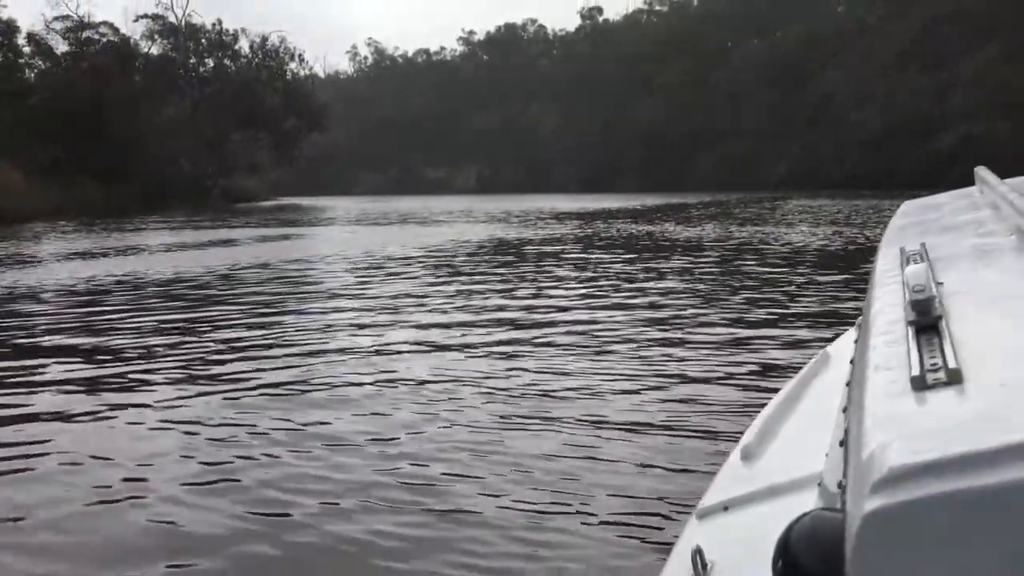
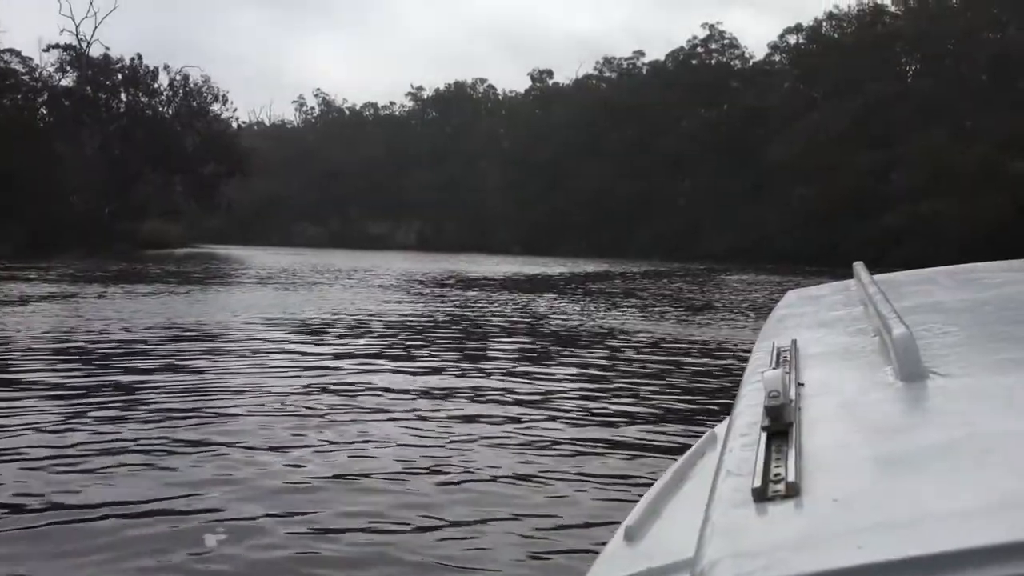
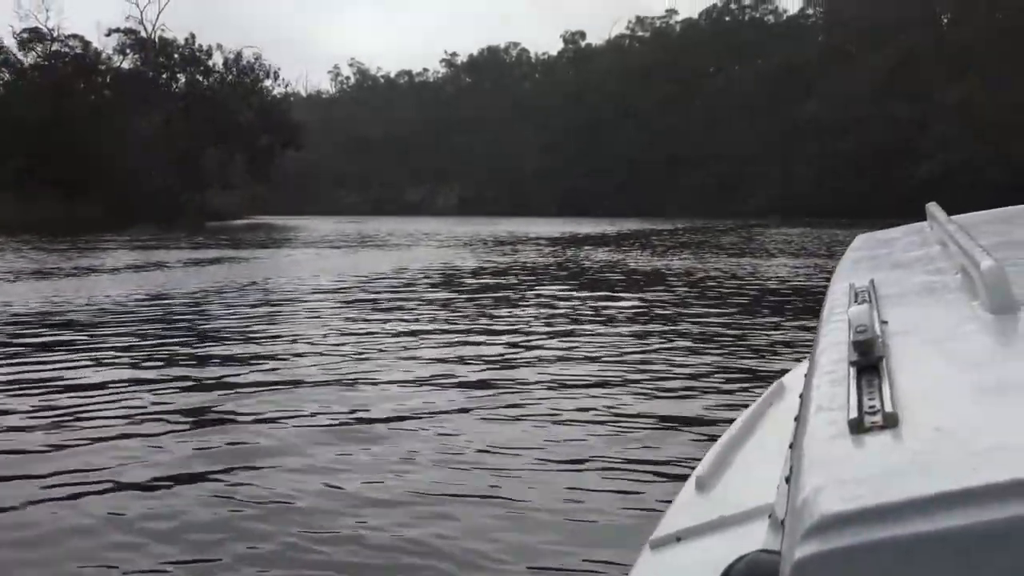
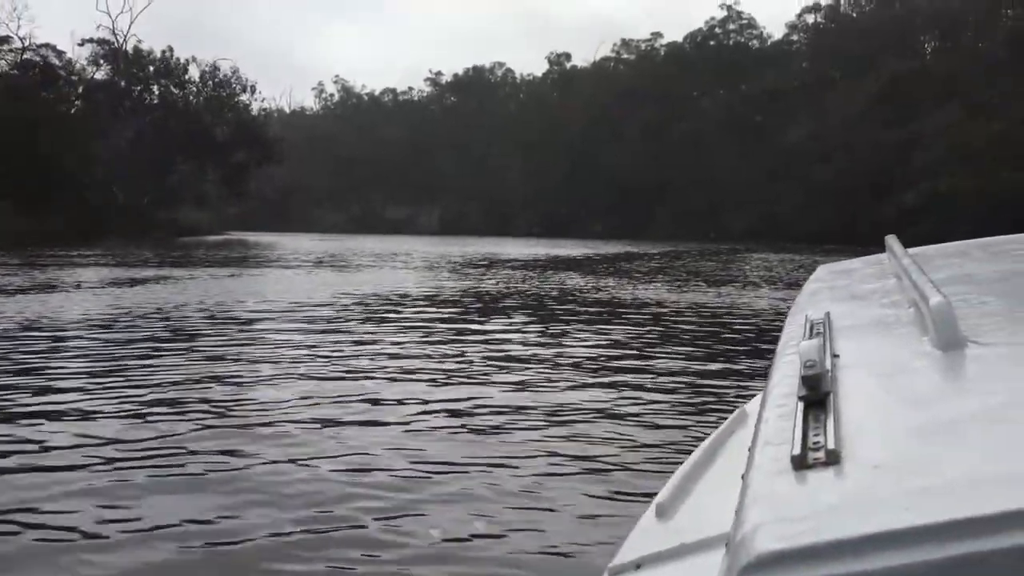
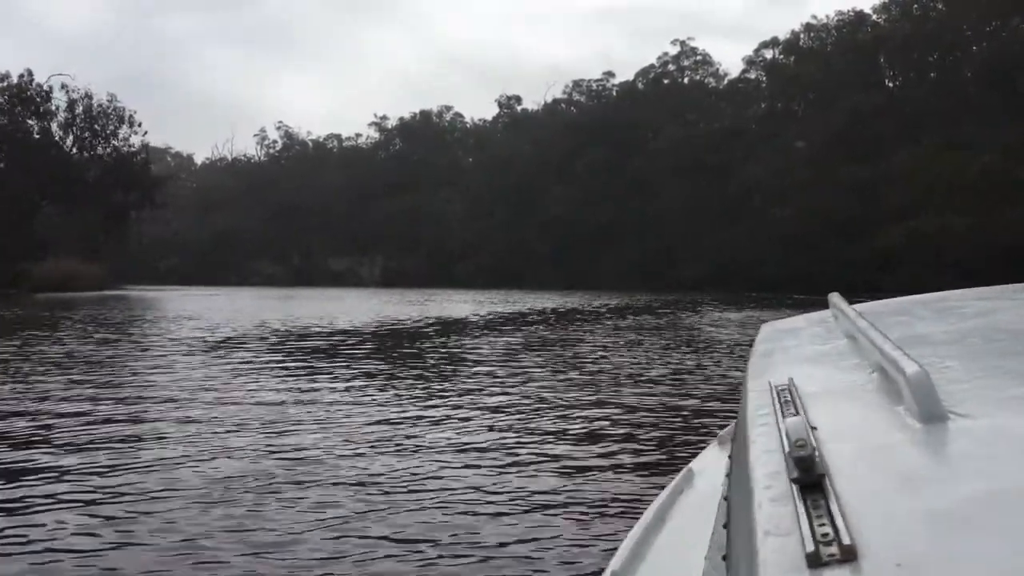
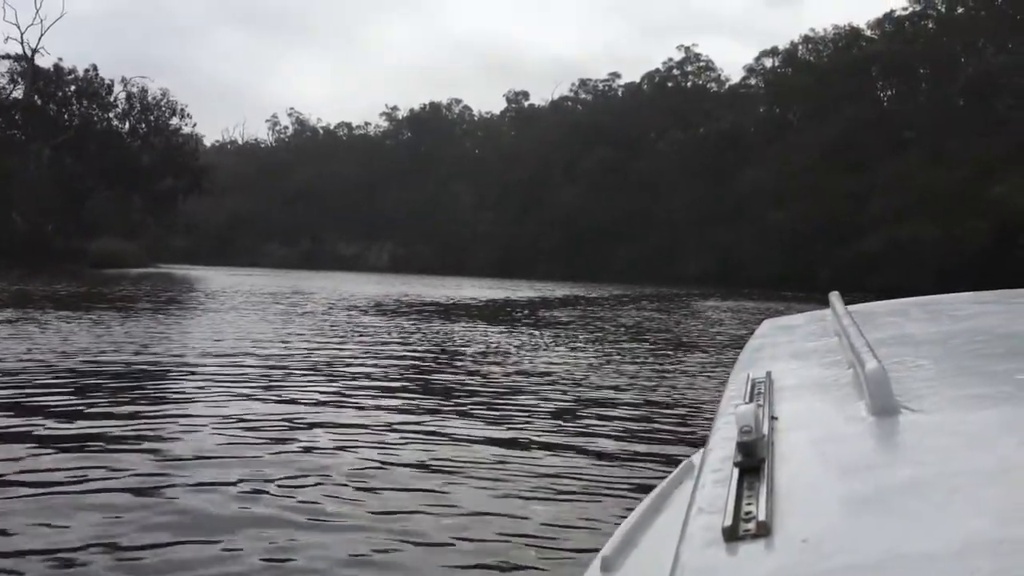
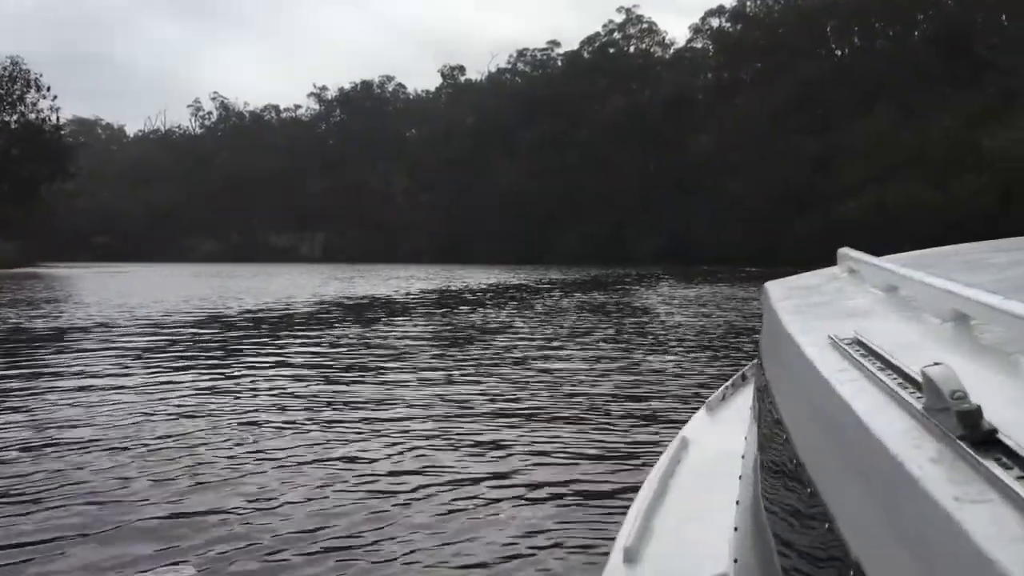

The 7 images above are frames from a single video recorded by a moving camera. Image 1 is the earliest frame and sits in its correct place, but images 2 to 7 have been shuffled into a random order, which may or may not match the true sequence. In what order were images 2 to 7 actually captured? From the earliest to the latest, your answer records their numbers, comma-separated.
3, 4, 2, 6, 5, 7
